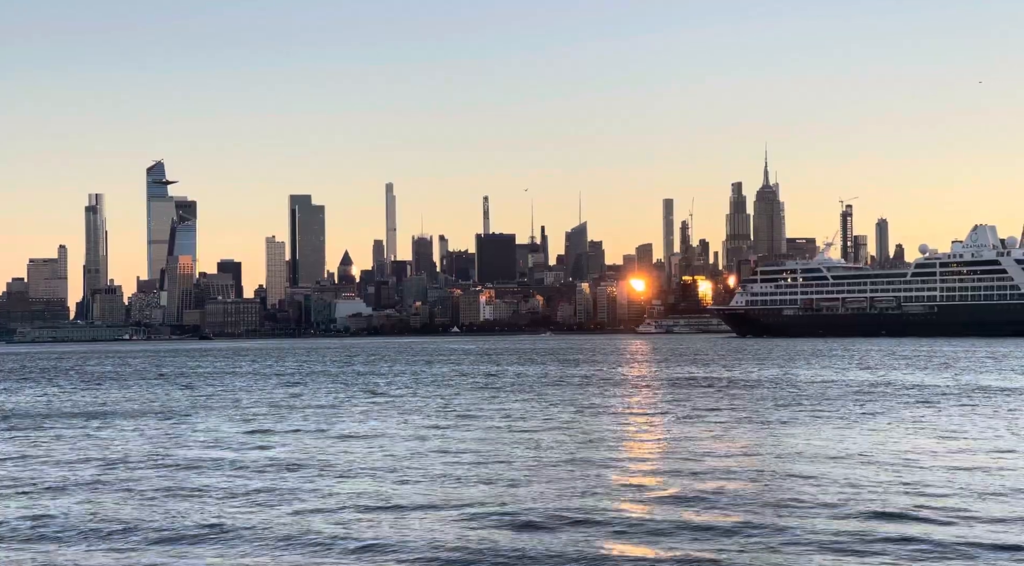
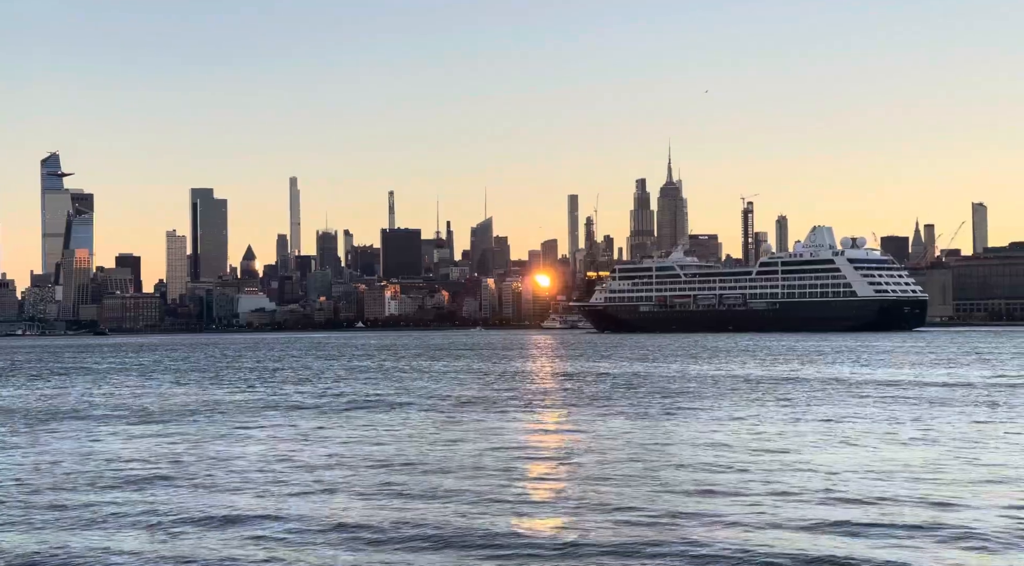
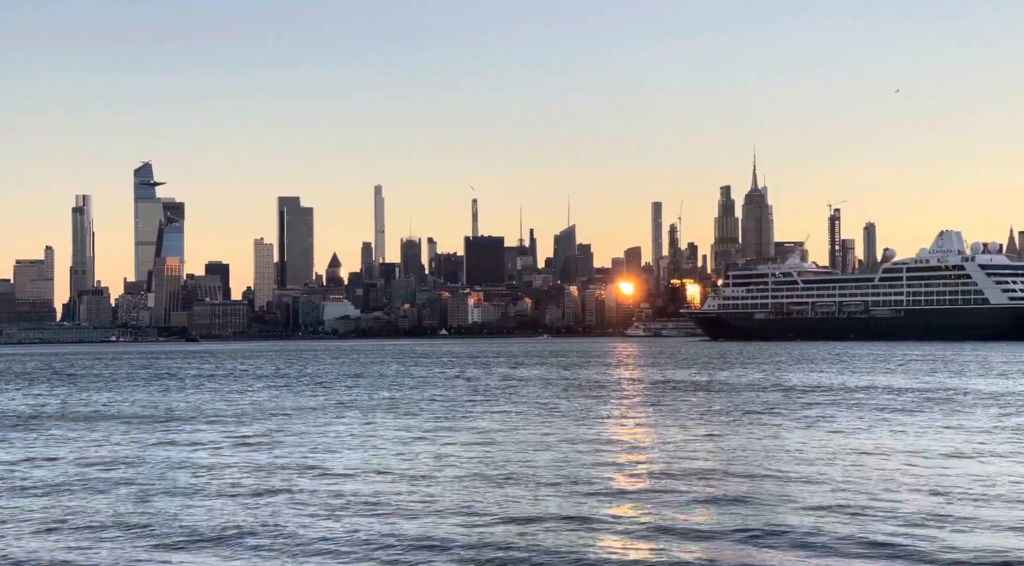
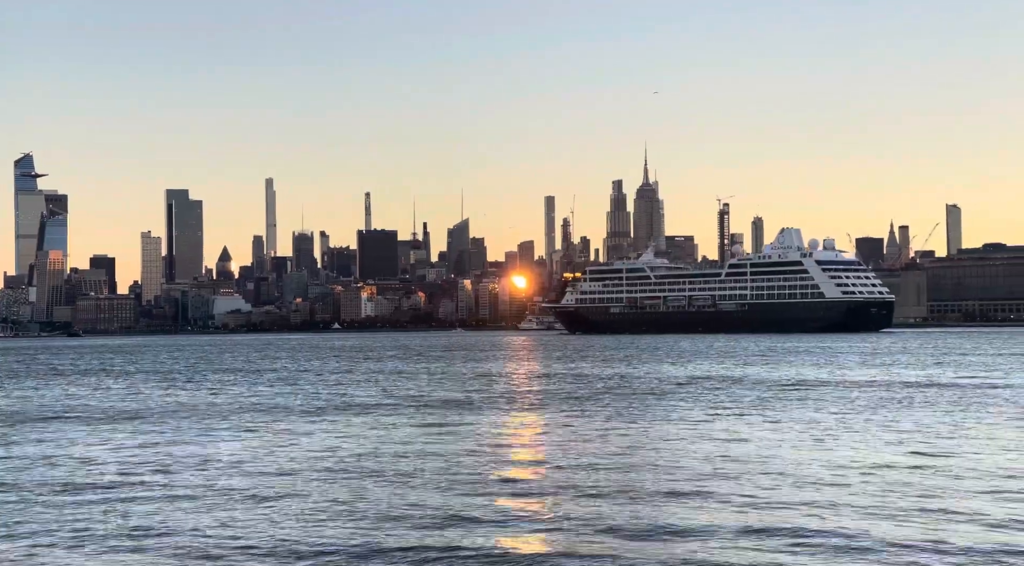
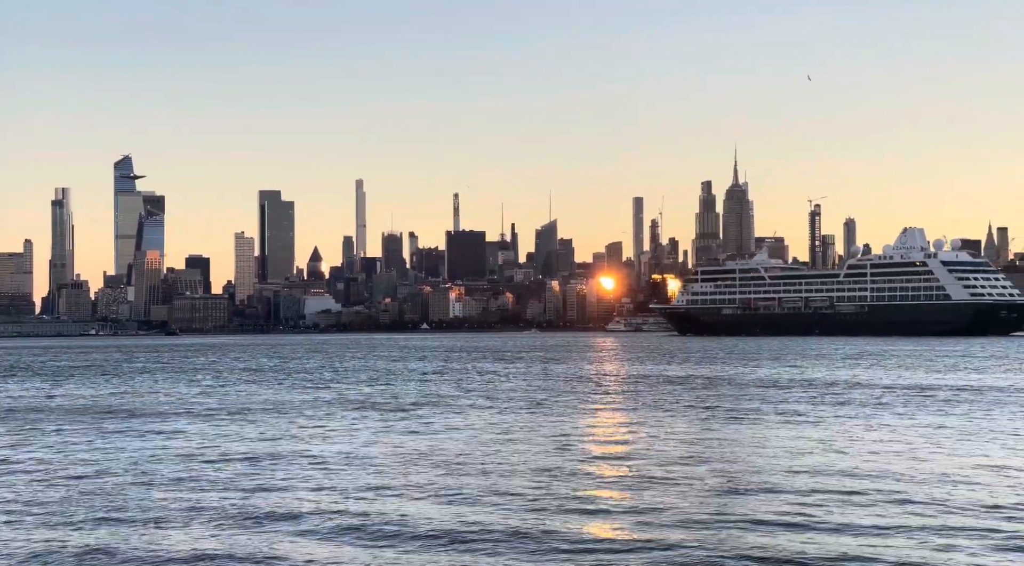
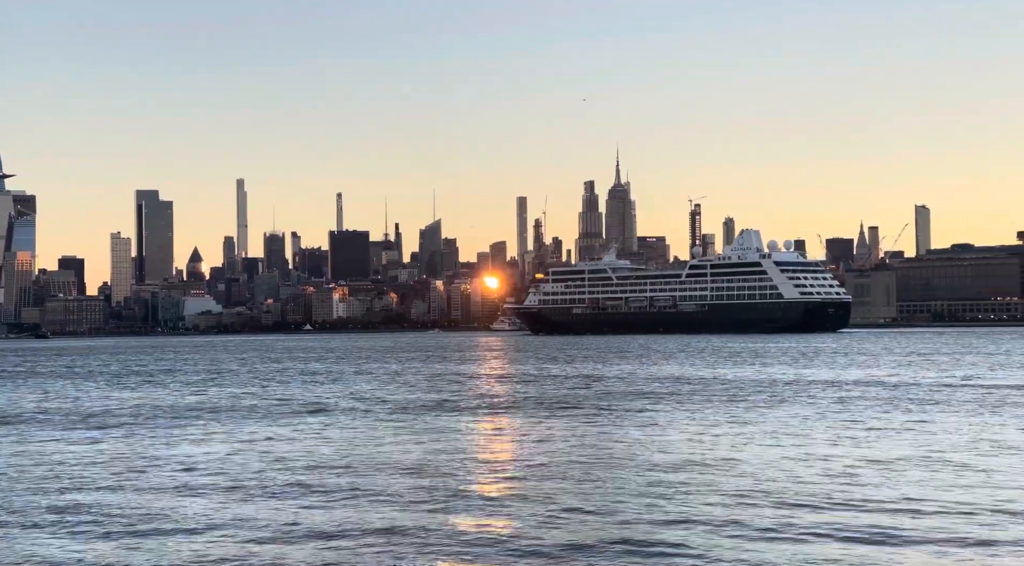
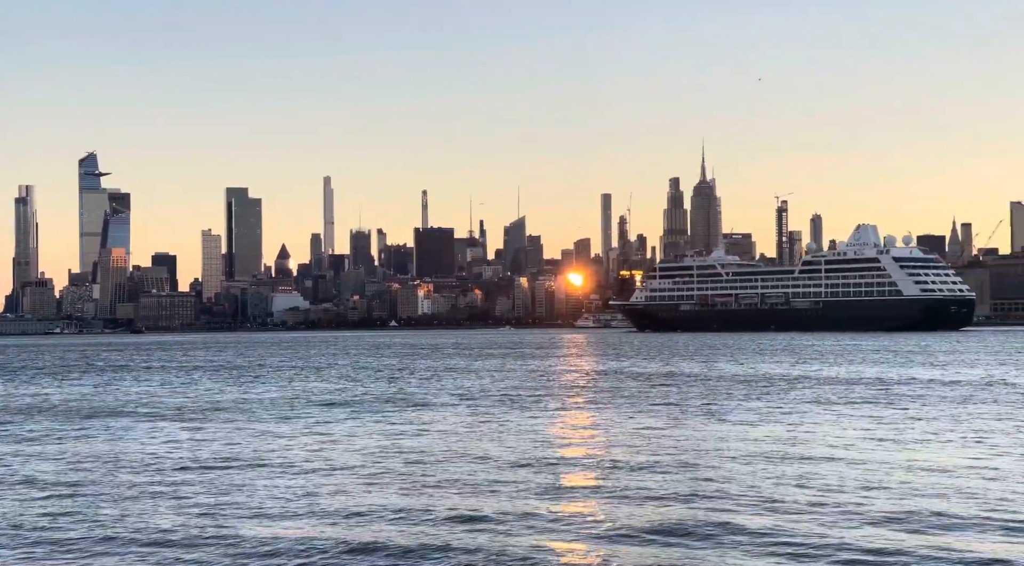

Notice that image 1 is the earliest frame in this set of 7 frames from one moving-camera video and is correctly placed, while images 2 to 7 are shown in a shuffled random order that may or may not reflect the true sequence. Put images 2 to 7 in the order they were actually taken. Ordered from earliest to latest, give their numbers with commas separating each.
3, 5, 7, 2, 4, 6
